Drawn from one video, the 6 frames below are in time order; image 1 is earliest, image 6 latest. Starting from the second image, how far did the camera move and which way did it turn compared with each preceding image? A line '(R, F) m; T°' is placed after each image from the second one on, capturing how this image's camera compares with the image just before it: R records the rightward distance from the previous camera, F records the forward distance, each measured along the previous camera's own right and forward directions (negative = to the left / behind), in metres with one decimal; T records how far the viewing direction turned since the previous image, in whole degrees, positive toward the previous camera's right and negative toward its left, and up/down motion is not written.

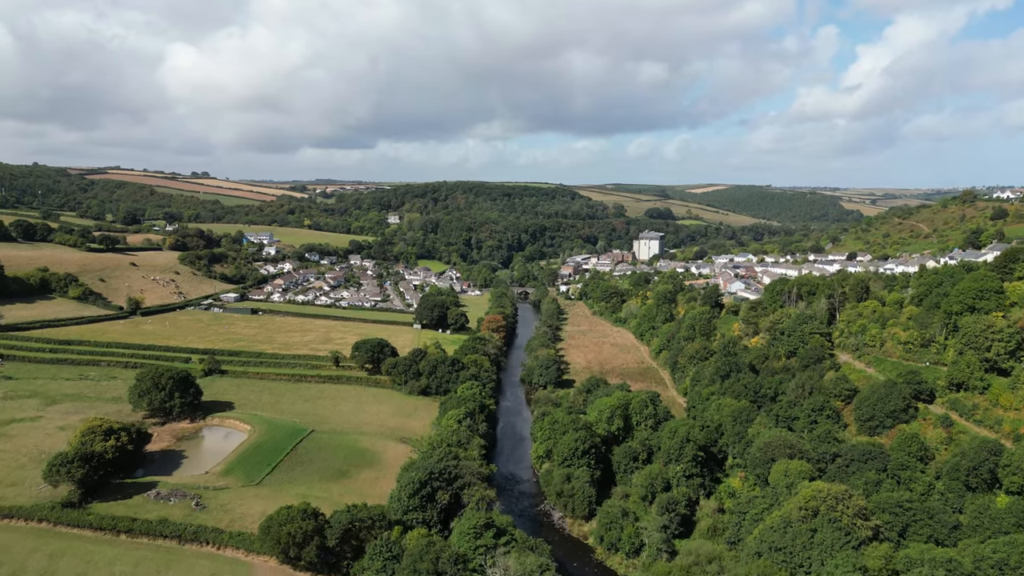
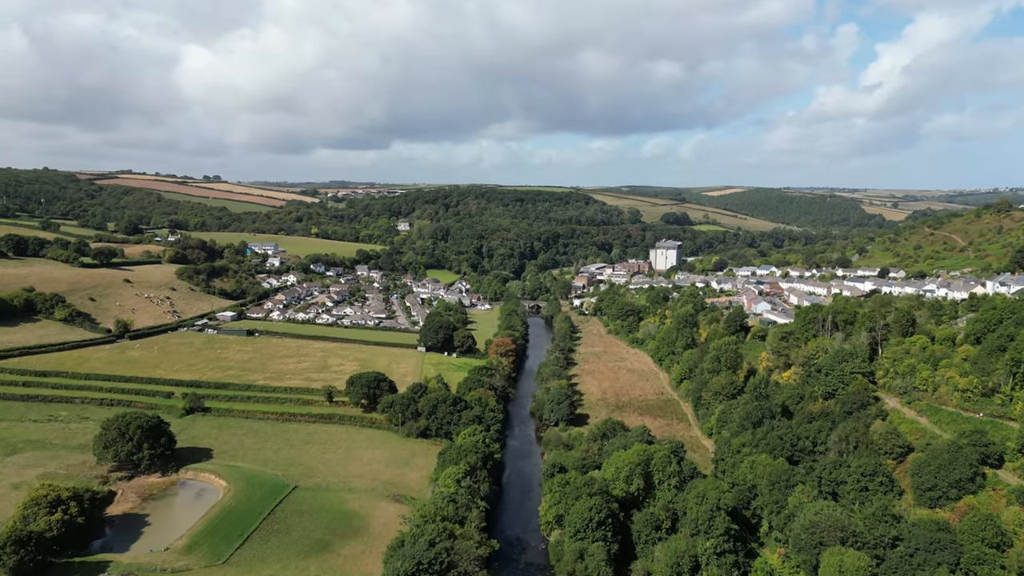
(+0.3, +3.4) m; -1°
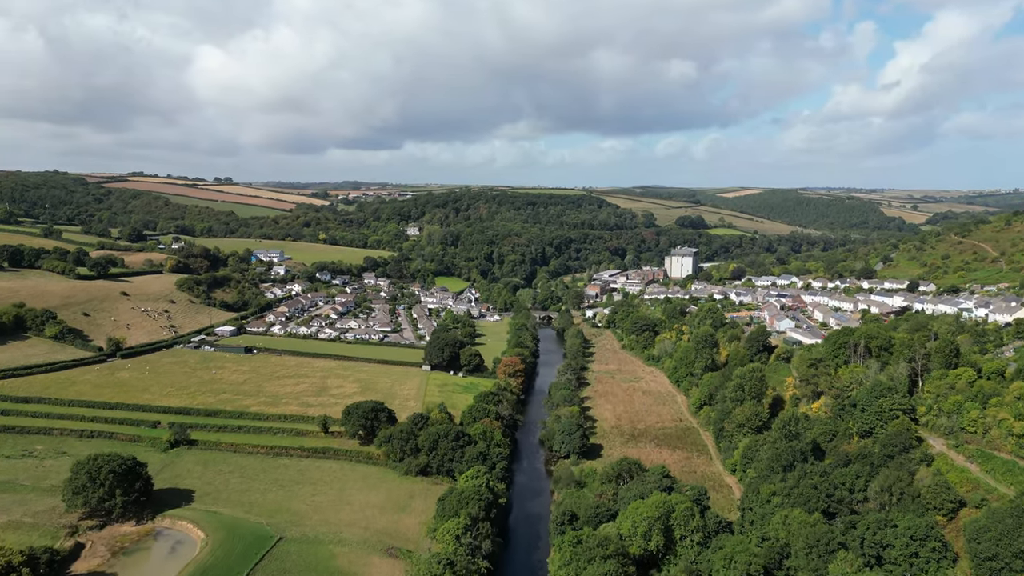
(+0.2, +2.6) m; -1°
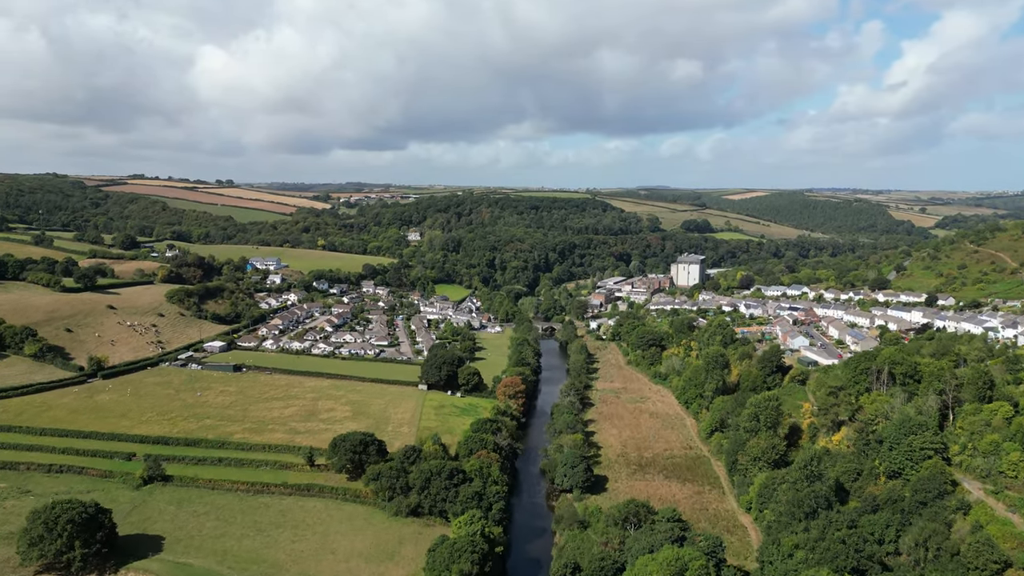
(+0.2, +2.3) m; 0°
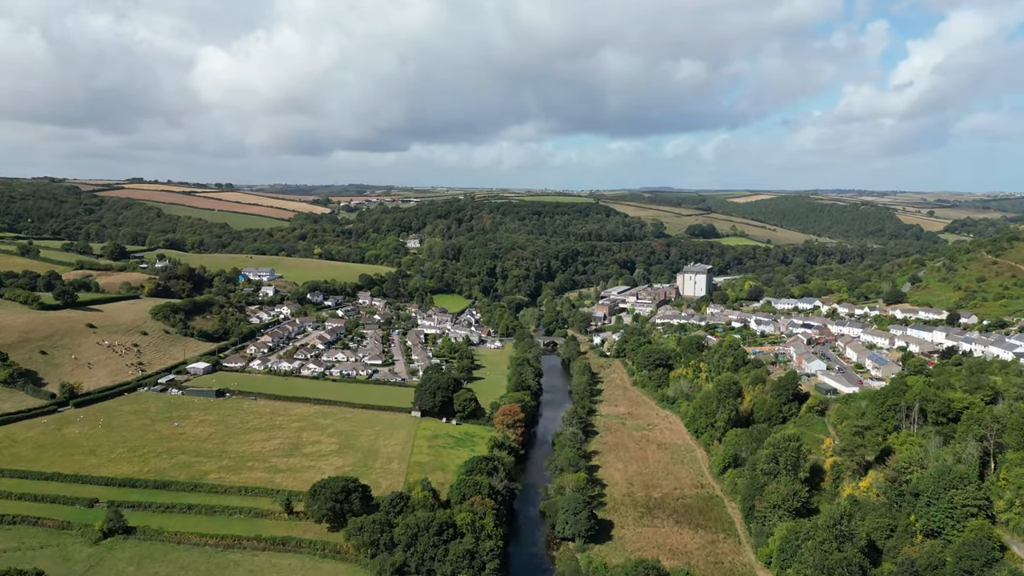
(+0.3, +2.8) m; 0°
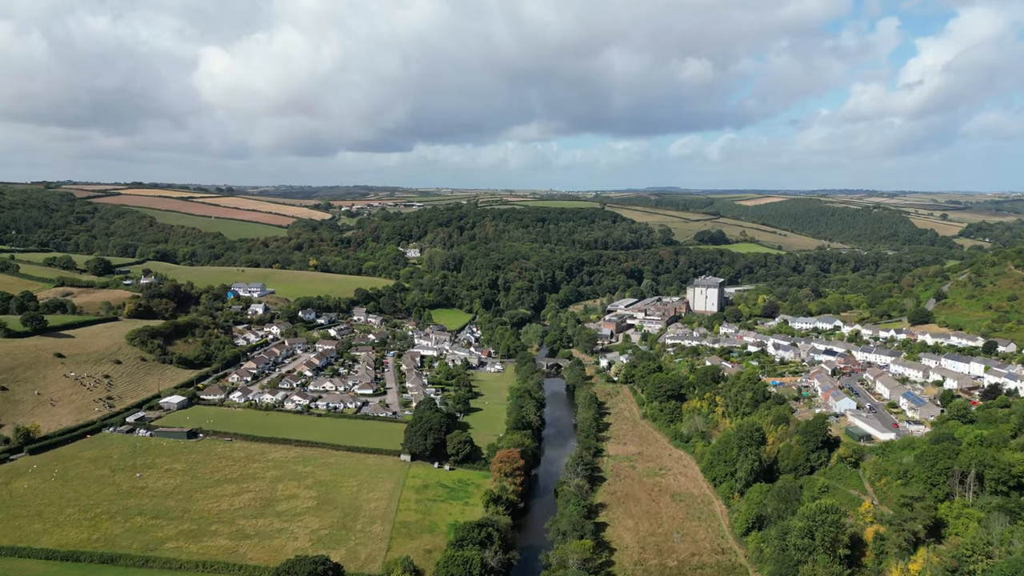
(+0.4, +4.1) m; 0°
